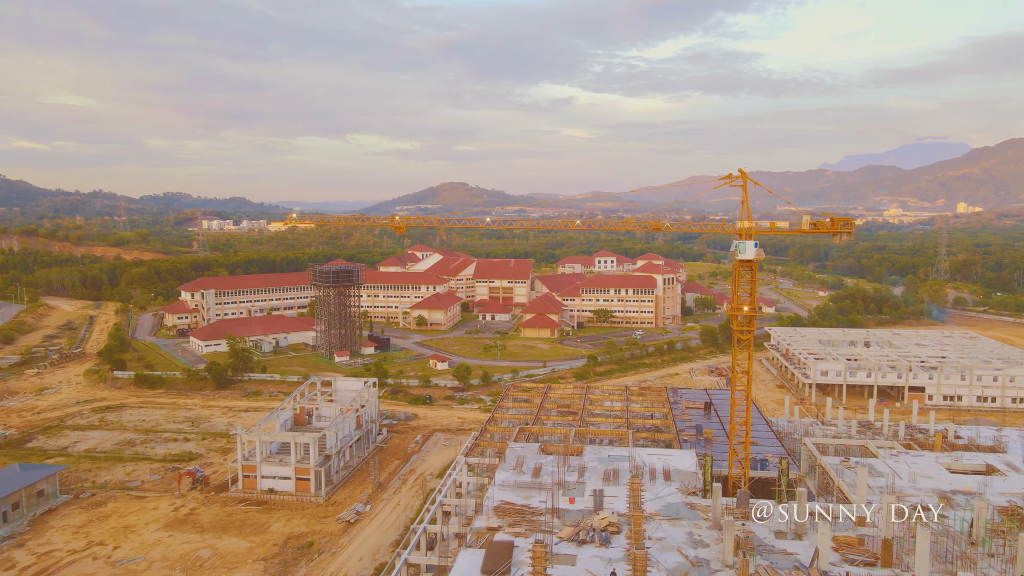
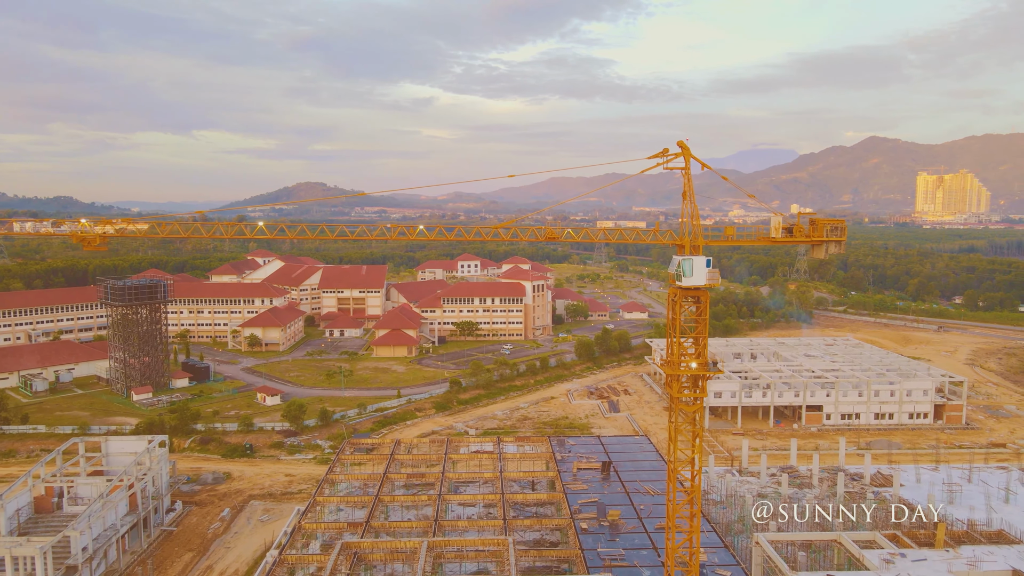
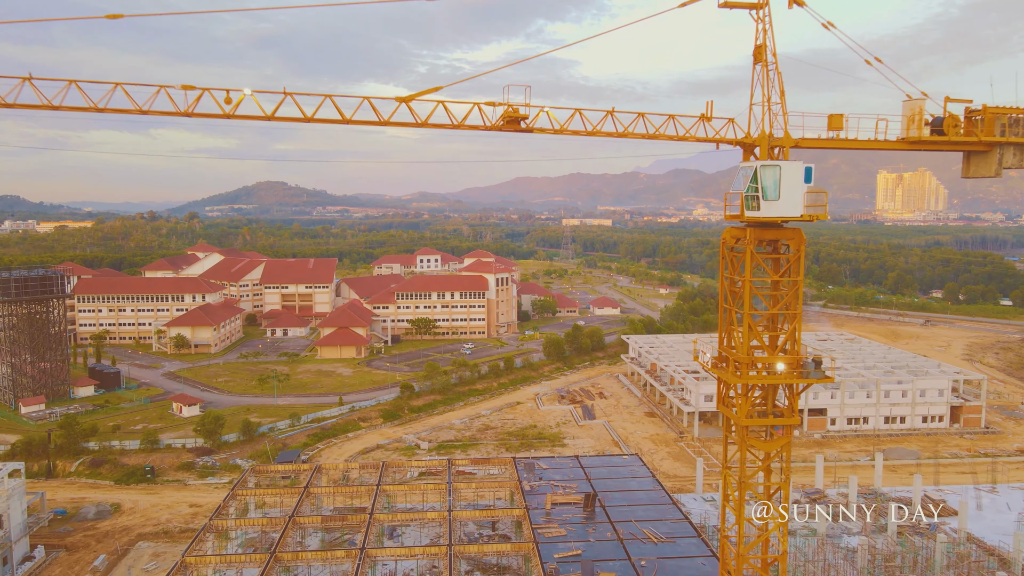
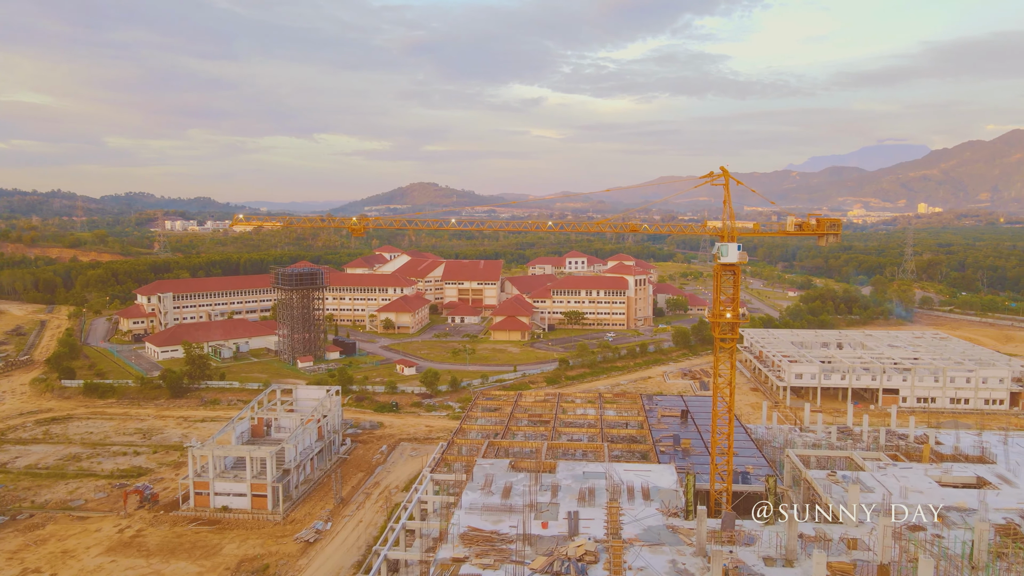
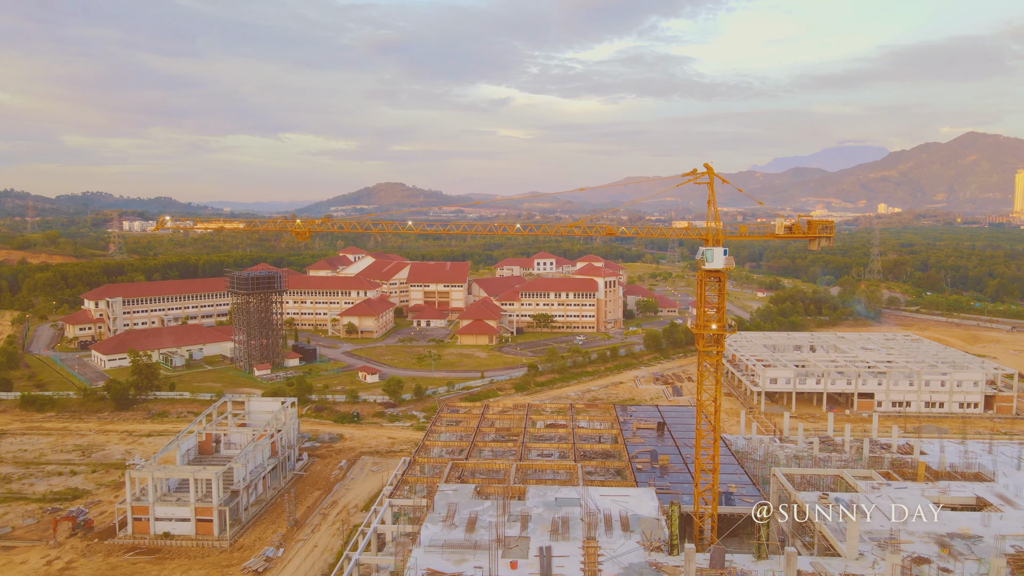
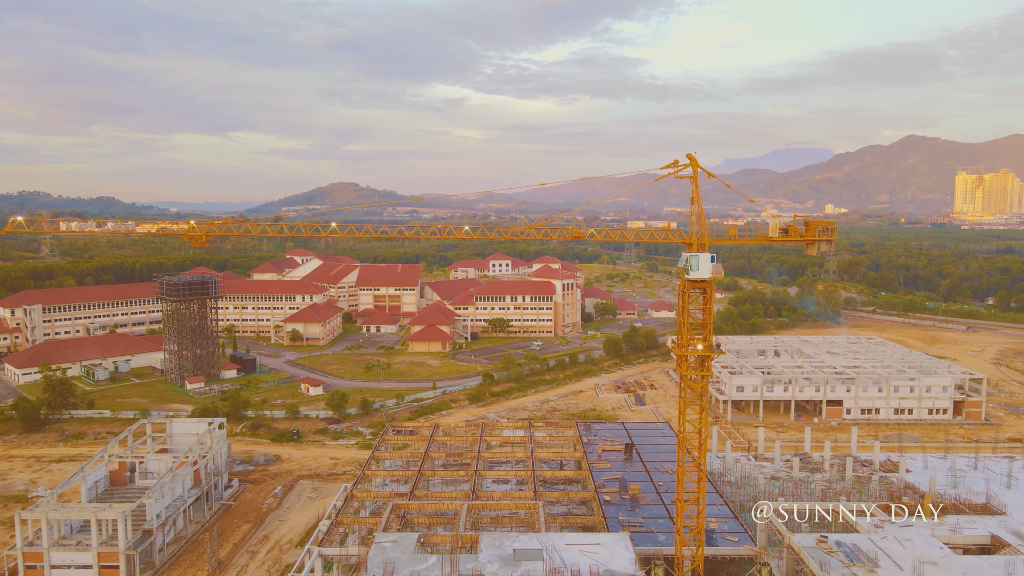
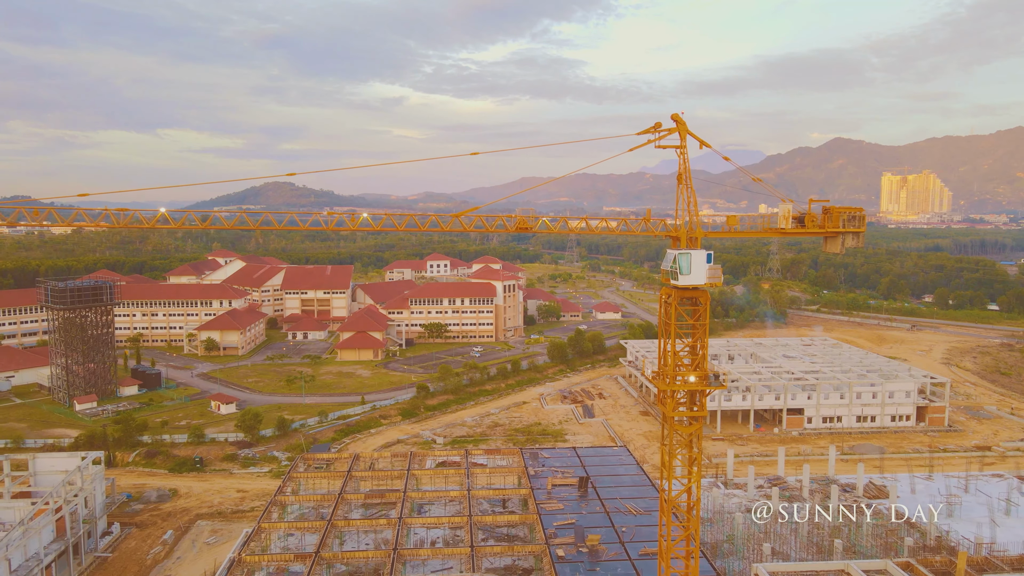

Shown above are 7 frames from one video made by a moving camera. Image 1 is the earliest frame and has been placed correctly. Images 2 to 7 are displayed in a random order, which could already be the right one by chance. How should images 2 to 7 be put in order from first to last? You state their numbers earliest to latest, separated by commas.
4, 5, 6, 2, 7, 3
